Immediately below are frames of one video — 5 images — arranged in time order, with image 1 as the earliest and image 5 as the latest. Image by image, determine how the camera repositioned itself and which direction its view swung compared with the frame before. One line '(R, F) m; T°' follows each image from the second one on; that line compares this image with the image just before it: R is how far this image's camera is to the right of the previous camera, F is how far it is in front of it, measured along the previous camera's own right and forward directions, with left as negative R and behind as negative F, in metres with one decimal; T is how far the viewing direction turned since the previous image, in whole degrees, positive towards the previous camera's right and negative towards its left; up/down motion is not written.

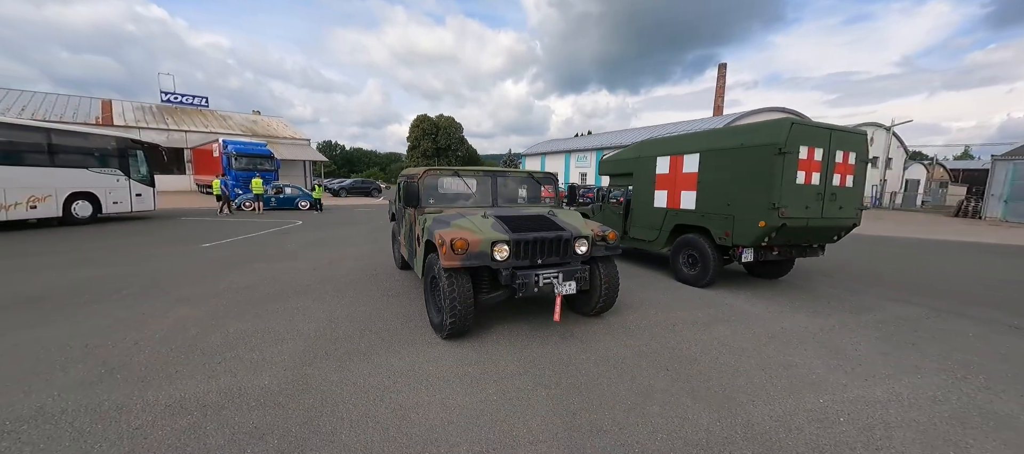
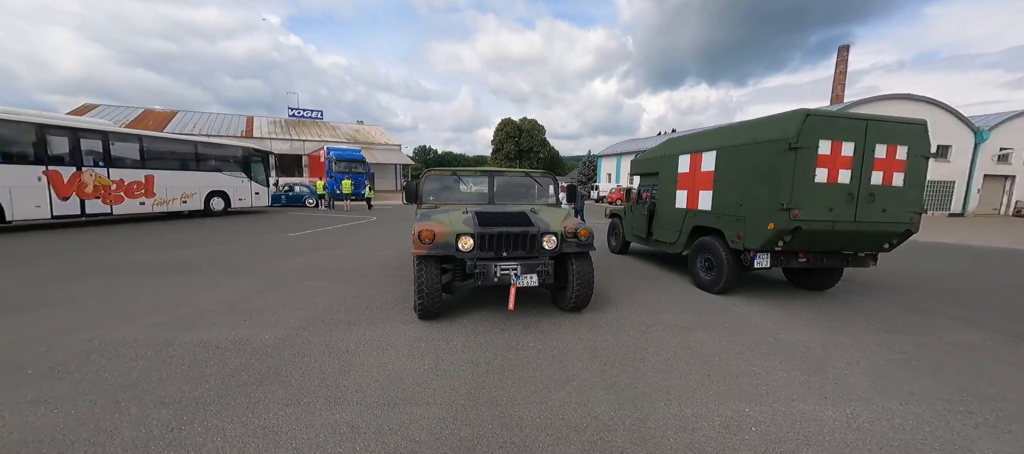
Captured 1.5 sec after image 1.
(+1.2, -0.2) m; -13°
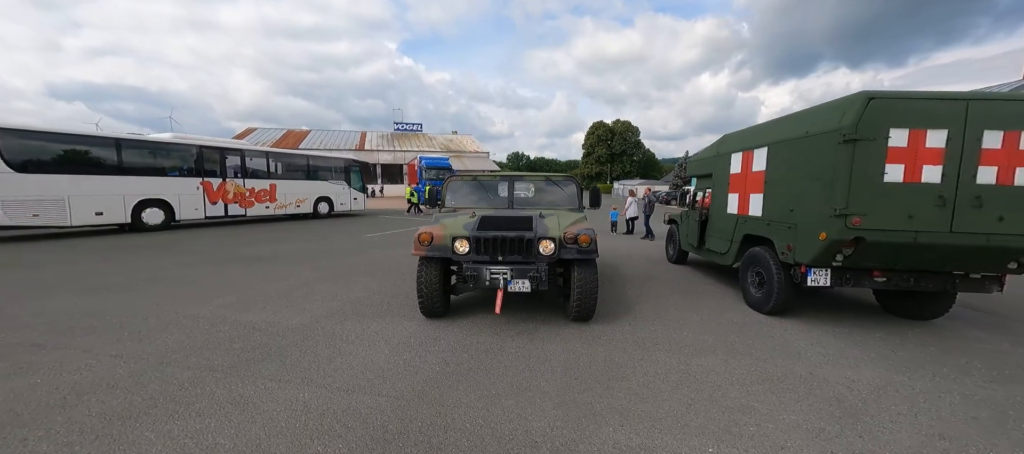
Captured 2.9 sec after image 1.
(+1.0, +0.1) m; -14°
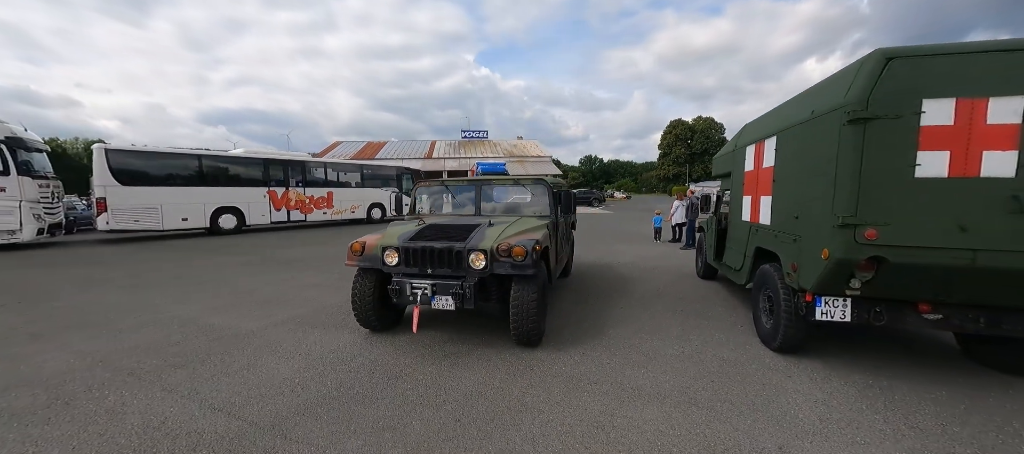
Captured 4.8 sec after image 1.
(+1.4, +0.6) m; -11°
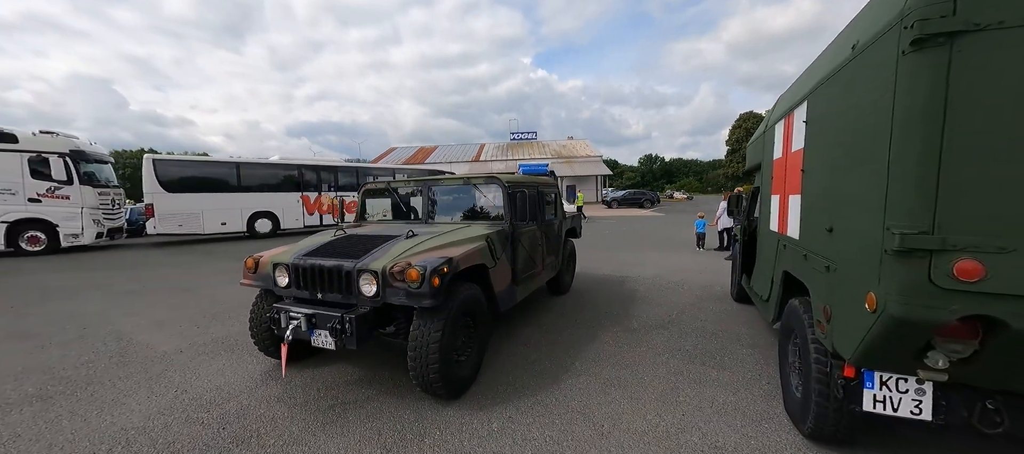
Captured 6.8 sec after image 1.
(+1.1, +1.0) m; -9°
